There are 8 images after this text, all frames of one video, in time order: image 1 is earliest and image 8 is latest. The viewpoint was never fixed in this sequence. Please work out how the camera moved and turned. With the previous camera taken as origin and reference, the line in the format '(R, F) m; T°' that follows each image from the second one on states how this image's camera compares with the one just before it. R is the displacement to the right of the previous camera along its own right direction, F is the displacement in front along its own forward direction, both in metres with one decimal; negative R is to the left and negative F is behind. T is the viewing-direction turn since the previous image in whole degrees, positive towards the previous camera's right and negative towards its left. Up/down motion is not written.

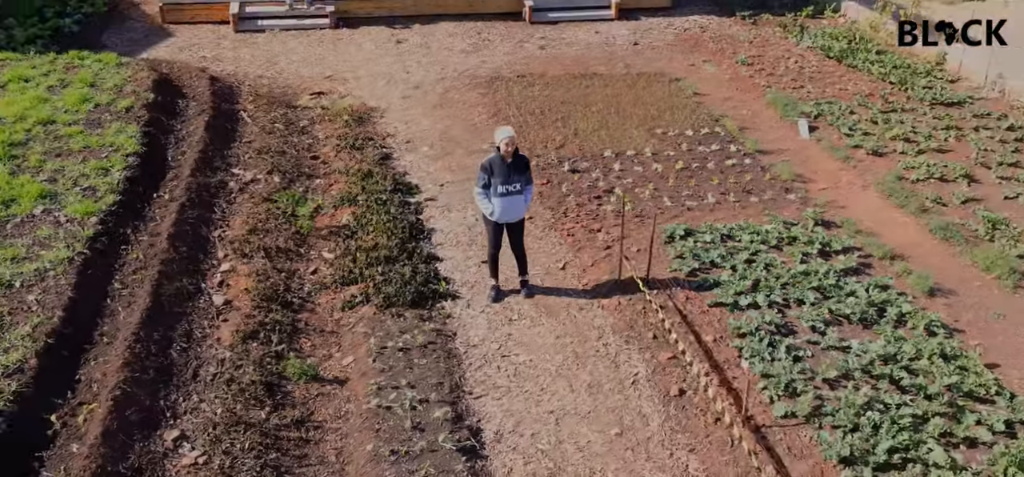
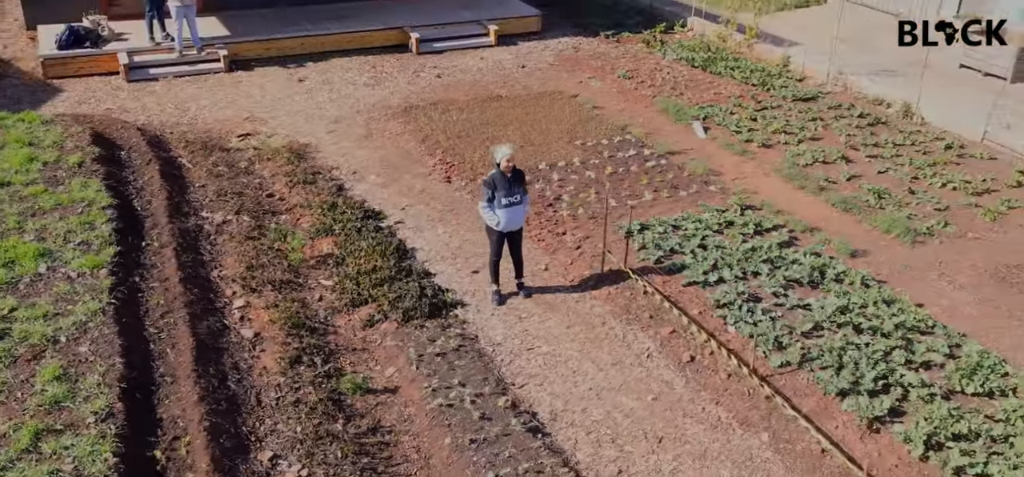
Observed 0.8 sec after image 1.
(-1.7, -0.6) m; +12°
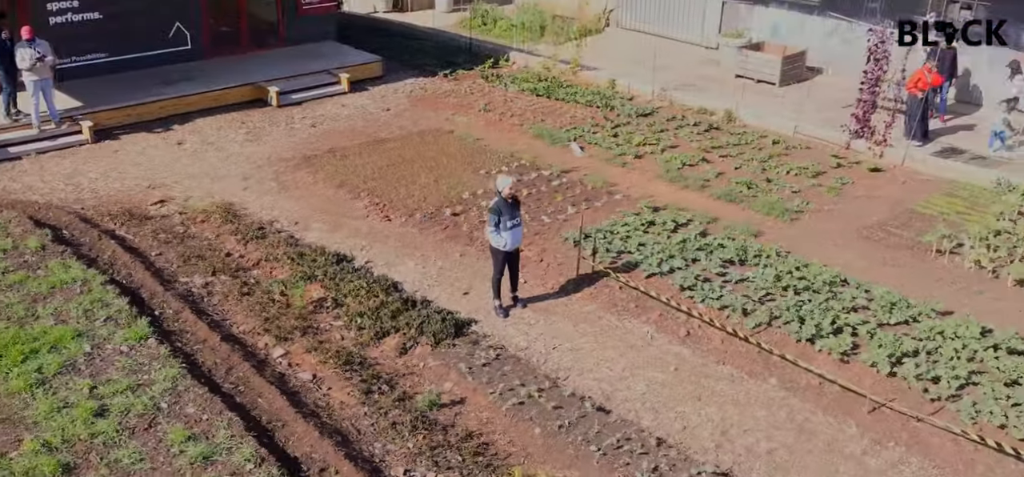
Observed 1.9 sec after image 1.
(-2.6, -0.7) m; +16°
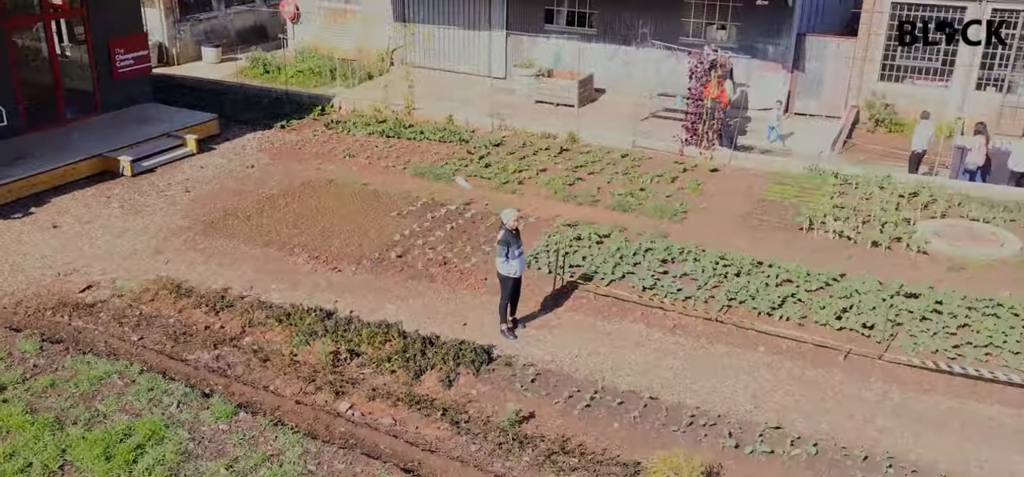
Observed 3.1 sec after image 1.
(-3.3, -0.4) m; +18°
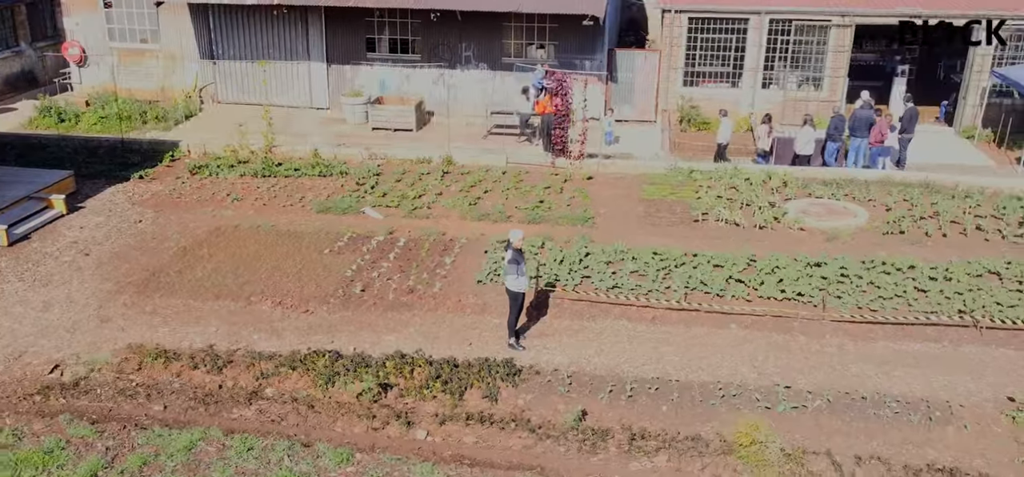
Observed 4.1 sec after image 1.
(-3.3, -0.3) m; +17°
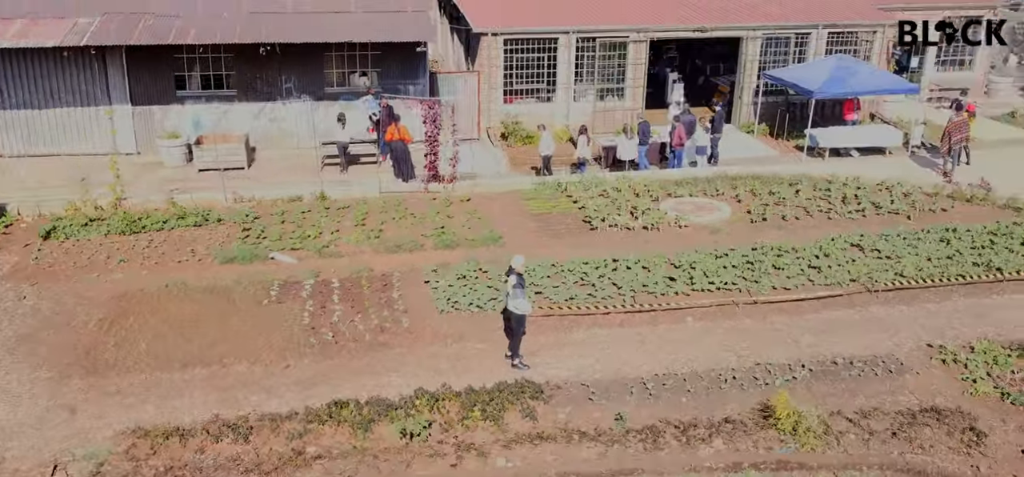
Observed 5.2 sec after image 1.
(-3.5, 0.0) m; +18°
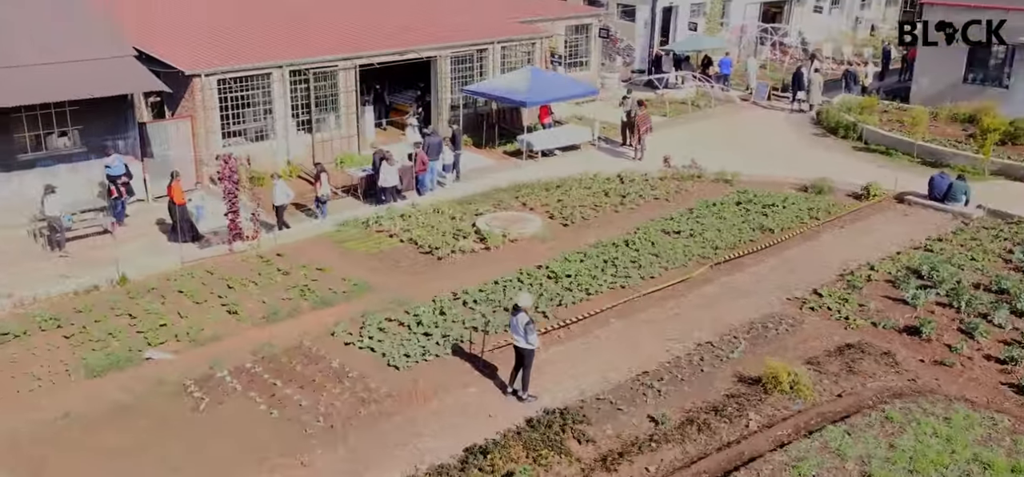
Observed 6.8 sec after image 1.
(-5.6, +1.1) m; +29°
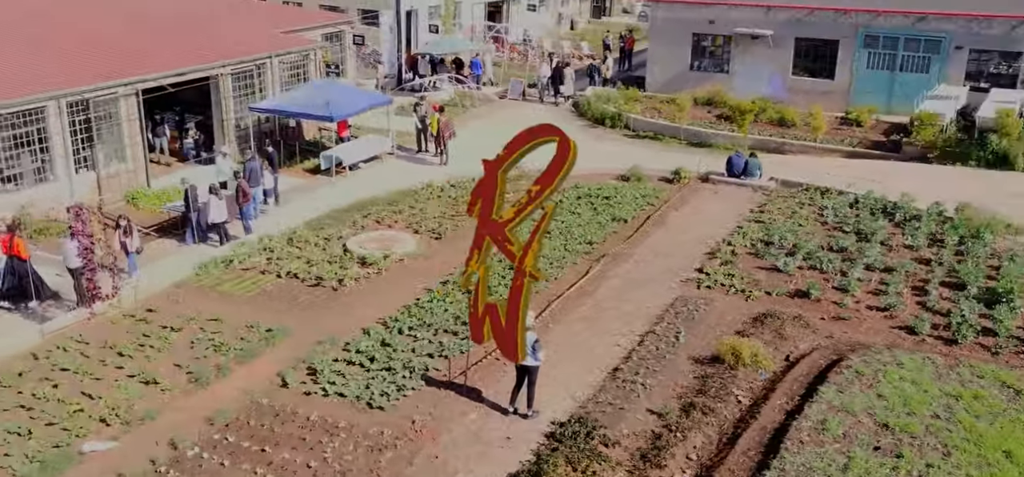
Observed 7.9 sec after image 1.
(-4.0, +0.7) m; +20°
